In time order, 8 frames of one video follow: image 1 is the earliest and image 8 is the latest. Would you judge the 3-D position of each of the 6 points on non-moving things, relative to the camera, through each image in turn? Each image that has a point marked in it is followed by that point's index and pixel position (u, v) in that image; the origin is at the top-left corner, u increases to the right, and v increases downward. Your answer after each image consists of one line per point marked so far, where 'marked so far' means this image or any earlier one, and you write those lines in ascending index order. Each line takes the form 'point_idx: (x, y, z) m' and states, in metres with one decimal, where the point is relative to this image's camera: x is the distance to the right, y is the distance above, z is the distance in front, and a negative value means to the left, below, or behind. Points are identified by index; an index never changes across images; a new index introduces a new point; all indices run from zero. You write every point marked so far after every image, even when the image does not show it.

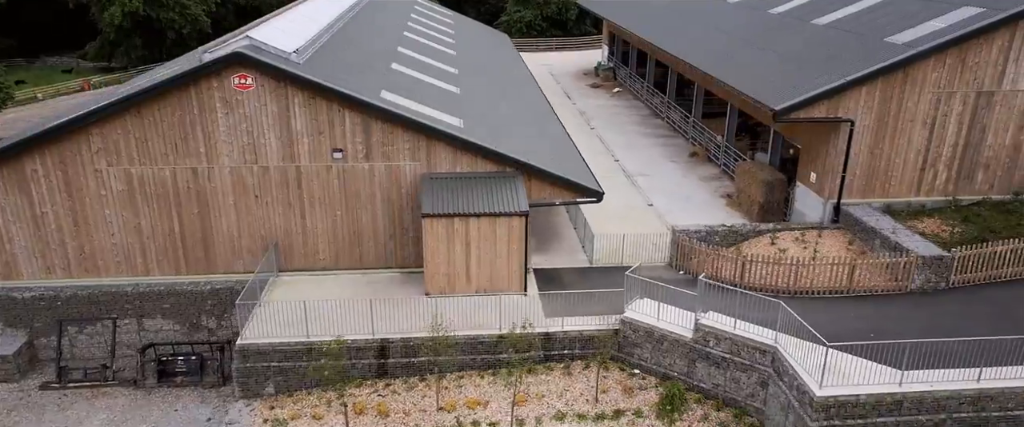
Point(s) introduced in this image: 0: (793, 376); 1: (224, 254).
0: (+4.5, -2.6, +12.1) m
1: (-6.4, -0.9, +16.7) m
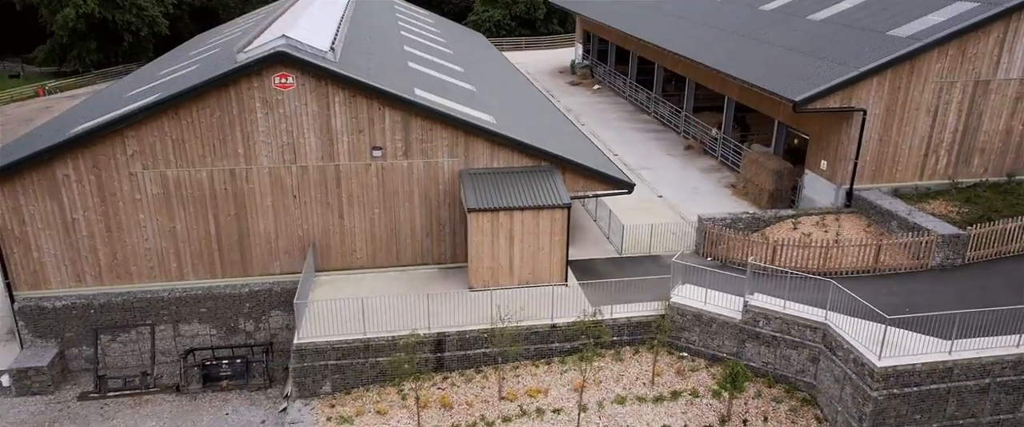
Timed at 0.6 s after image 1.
0: (+5.8, -2.3, +12.8) m
1: (-5.5, -0.9, +16.5) m
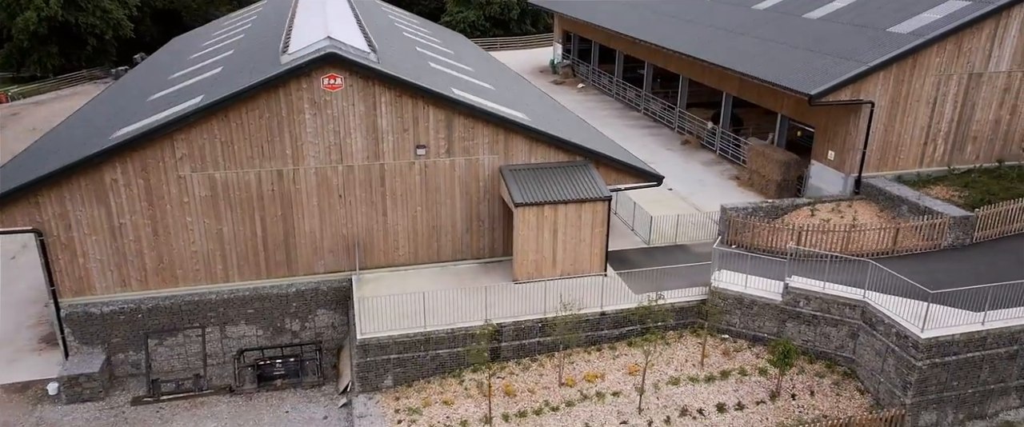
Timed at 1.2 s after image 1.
0: (+7.0, -2.0, +13.8) m
1: (-4.6, -0.9, +16.7) m
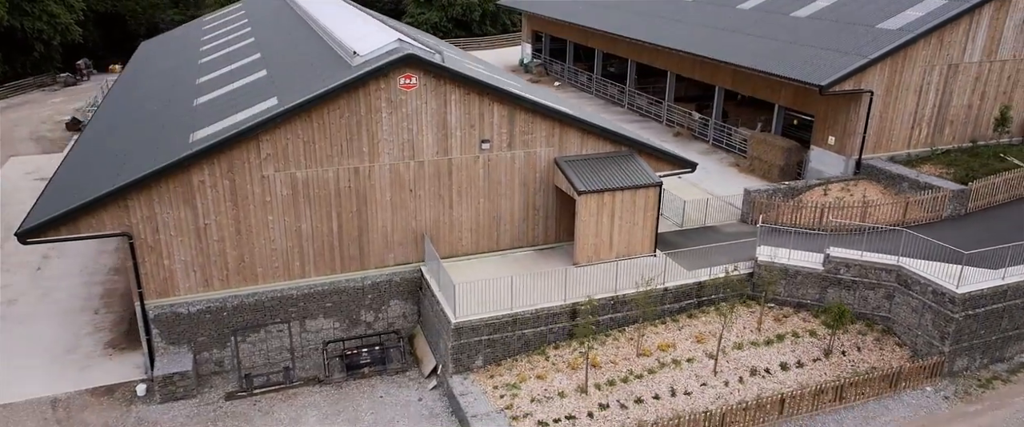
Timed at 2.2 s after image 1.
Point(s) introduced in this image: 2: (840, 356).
0: (+8.7, -1.5, +15.8) m
1: (-3.1, -0.8, +17.4) m
2: (+7.0, -3.0, +16.1) m
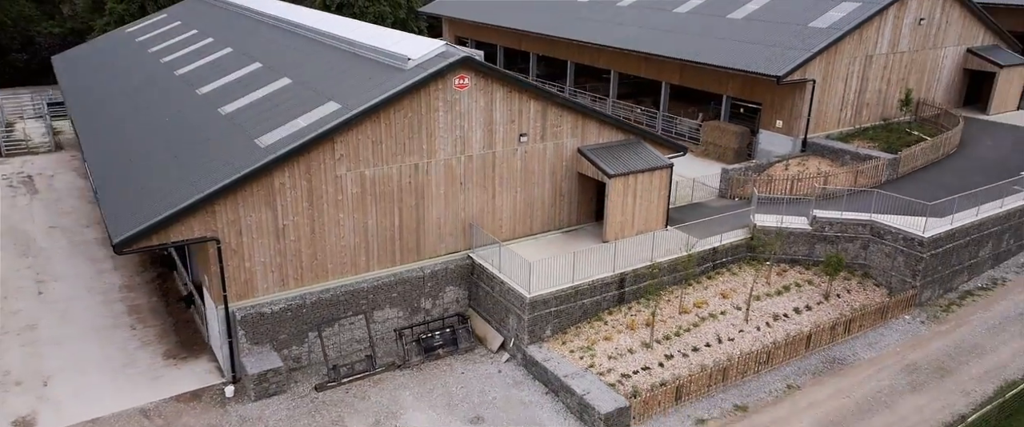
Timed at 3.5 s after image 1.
0: (+9.9, -0.5, +19.4) m
1: (-2.0, -0.6, +18.6) m
2: (+8.4, -2.2, +19.3) m
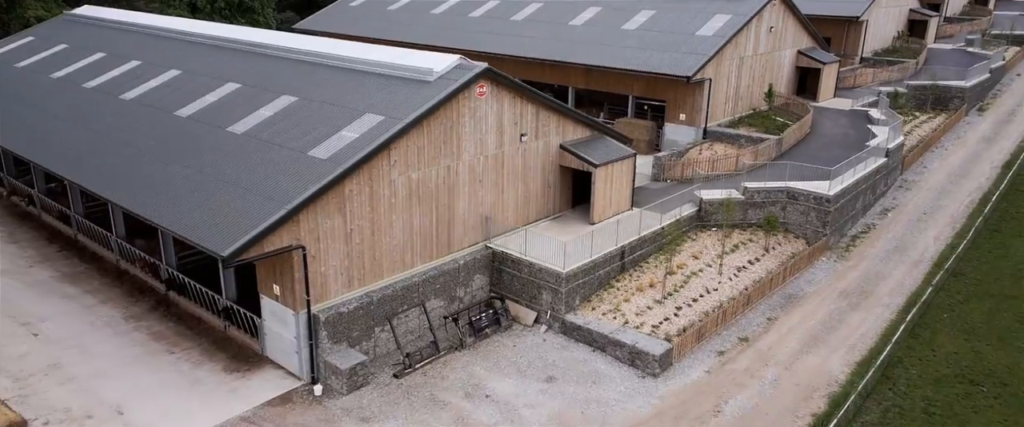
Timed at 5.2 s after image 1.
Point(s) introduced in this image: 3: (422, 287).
0: (+9.8, +0.6, +24.6) m
1: (-1.4, -0.6, +20.6) m
2: (+8.4, -1.2, +24.1) m
3: (-2.3, -1.9, +19.3) m
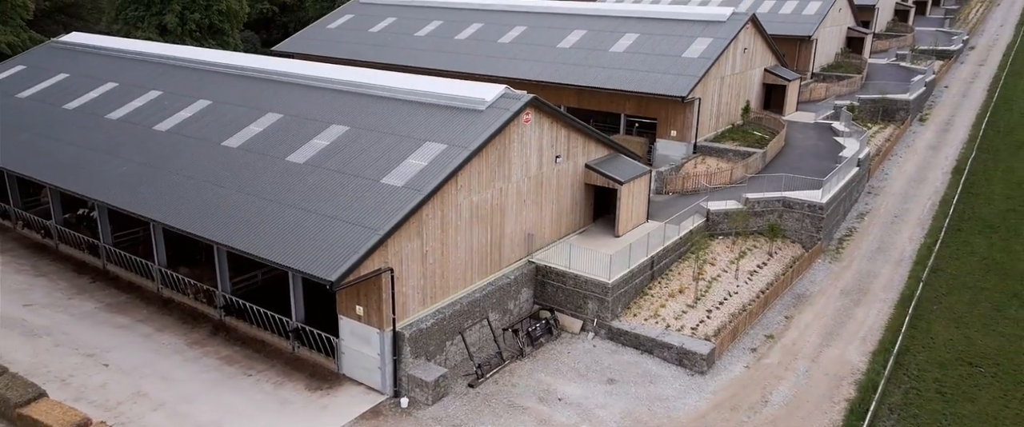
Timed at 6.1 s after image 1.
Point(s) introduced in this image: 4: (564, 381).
0: (+10.6, +0.4, +27.2) m
1: (-0.1, -1.1, +22.1) m
2: (+9.4, -1.4, +26.6) m
3: (-0.8, -2.4, +20.7) m
4: (+1.4, -4.4, +19.8) m
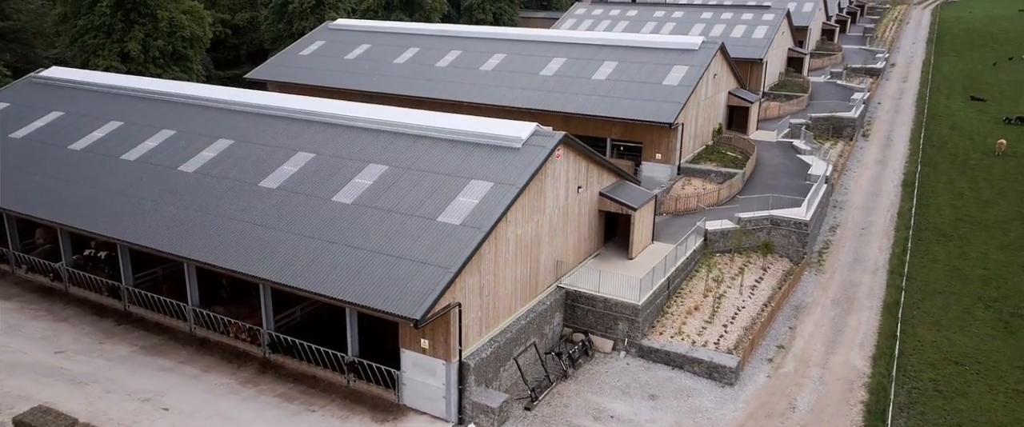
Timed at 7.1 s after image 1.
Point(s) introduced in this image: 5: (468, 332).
0: (+11.0, -0.3, +29.7) m
1: (+1.0, -2.0, +23.5) m
2: (+9.9, -2.1, +28.9) m
3: (+0.5, -3.4, +22.0) m
4: (+2.8, -5.3, +21.2) m
5: (-1.1, -3.1, +19.7) m
